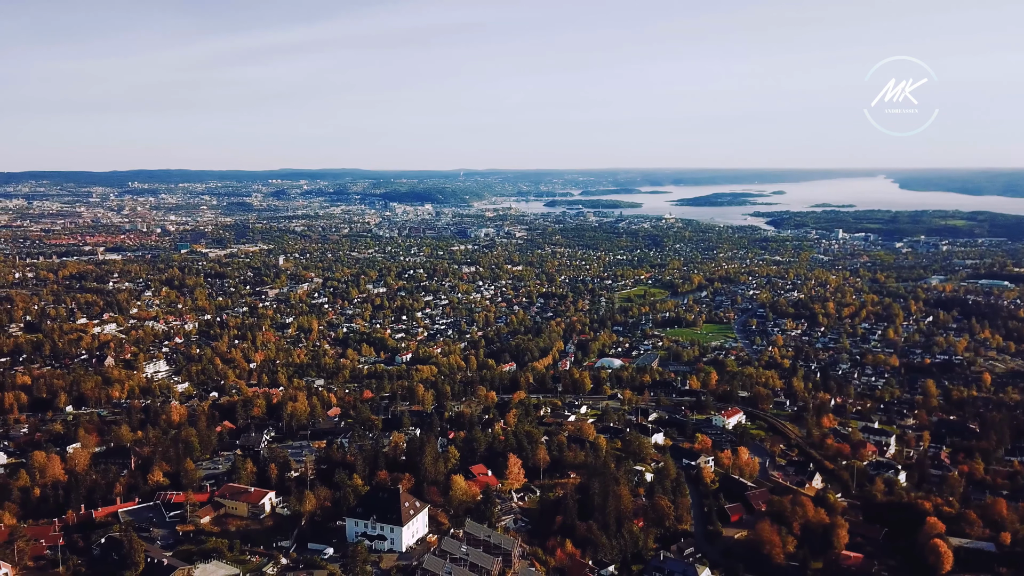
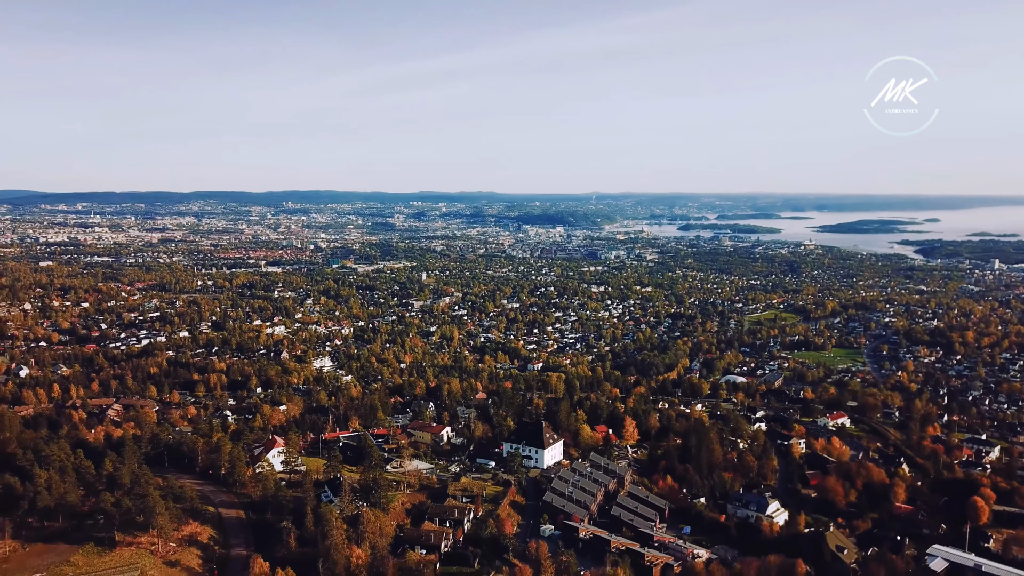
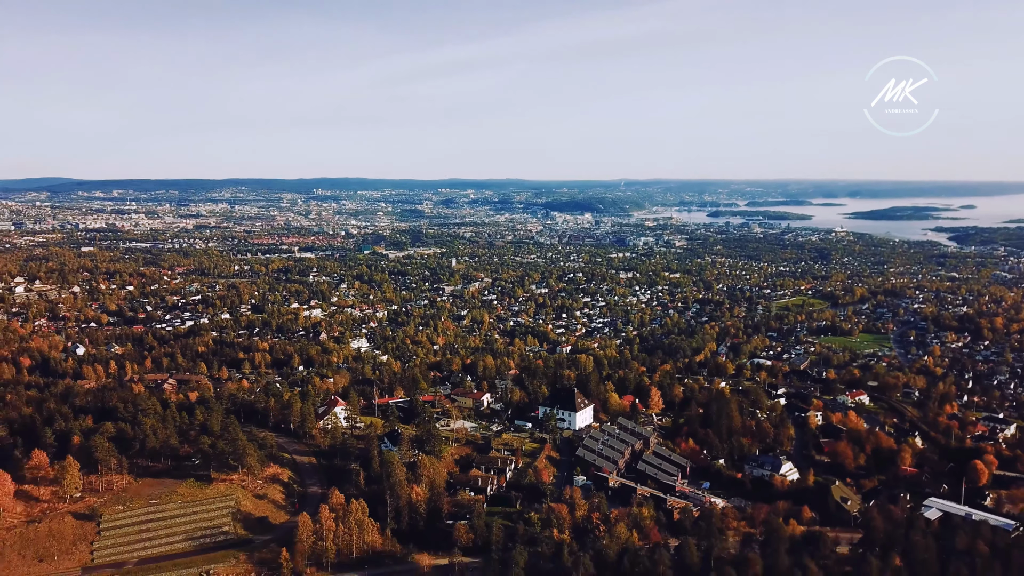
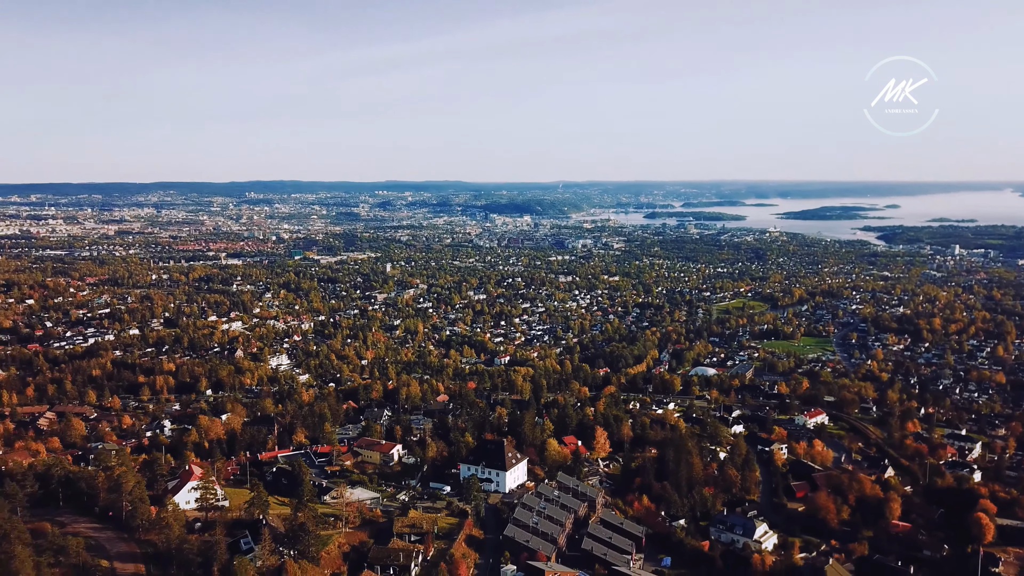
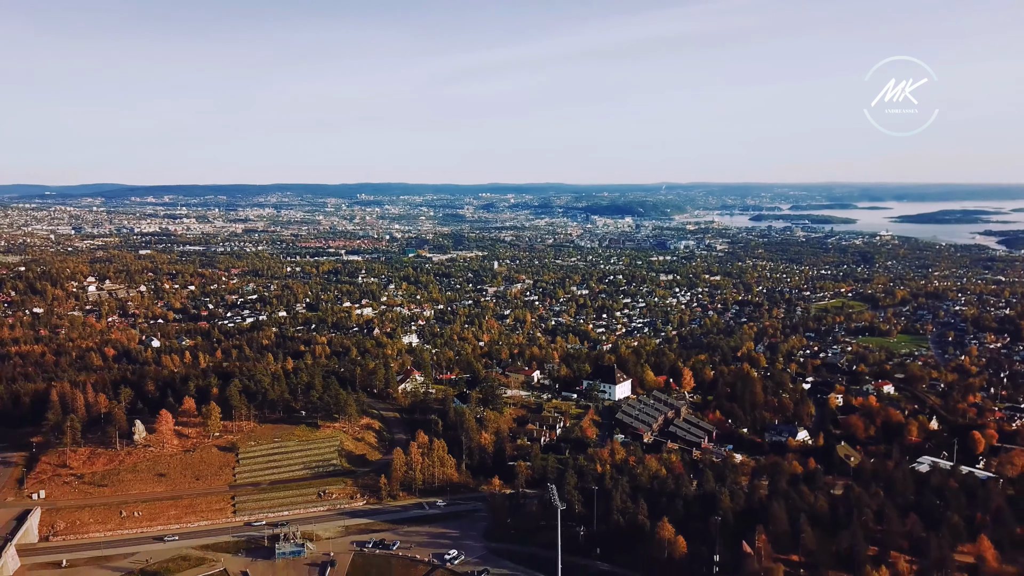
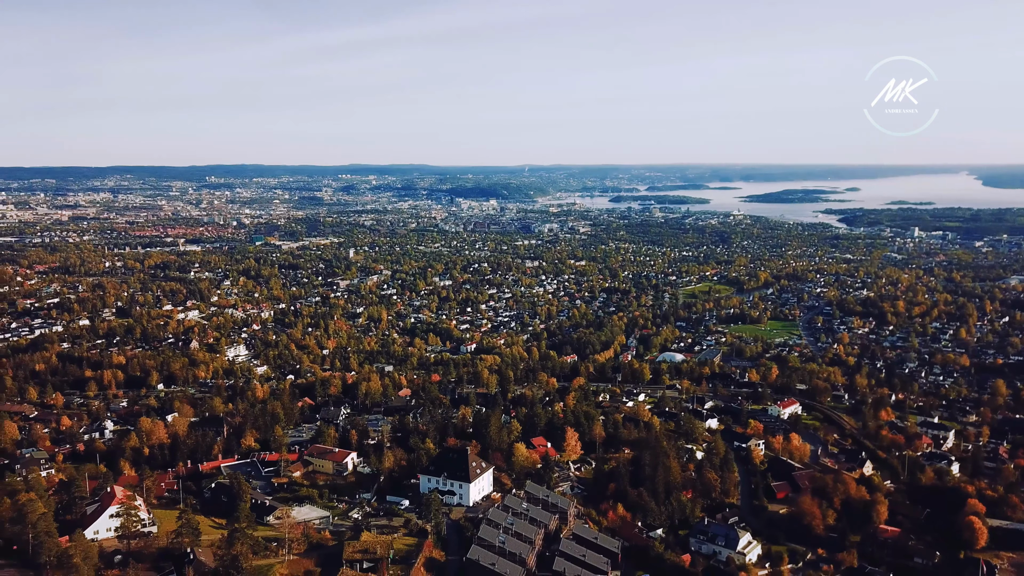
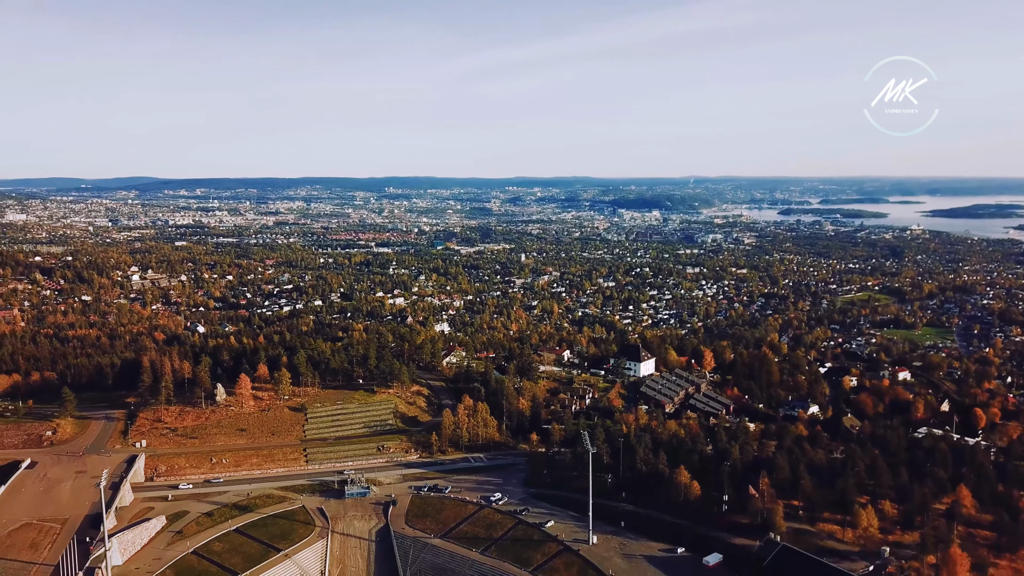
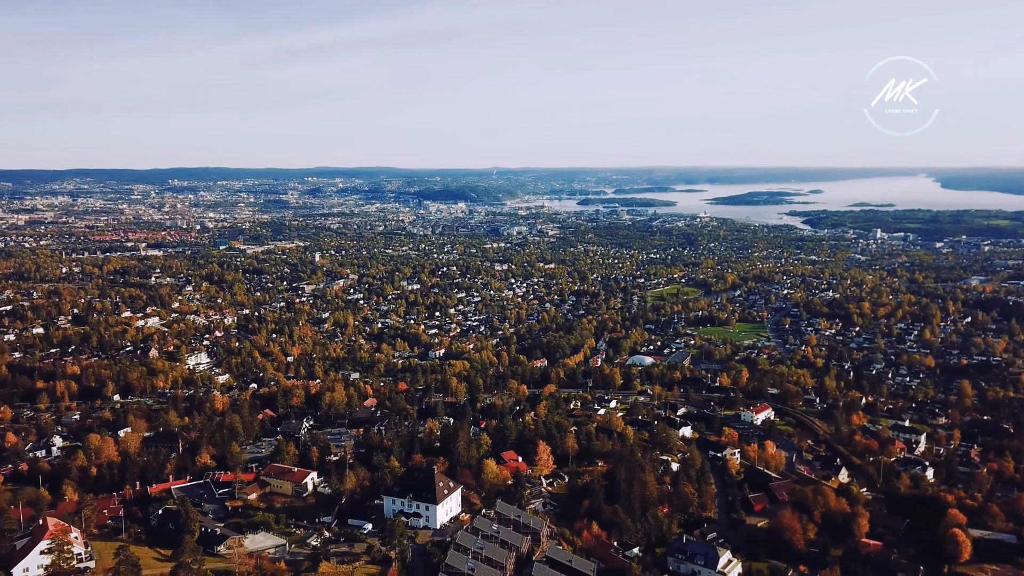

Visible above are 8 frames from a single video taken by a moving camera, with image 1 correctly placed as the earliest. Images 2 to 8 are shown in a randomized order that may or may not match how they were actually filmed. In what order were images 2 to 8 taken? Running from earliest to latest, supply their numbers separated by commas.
8, 6, 4, 2, 3, 5, 7
